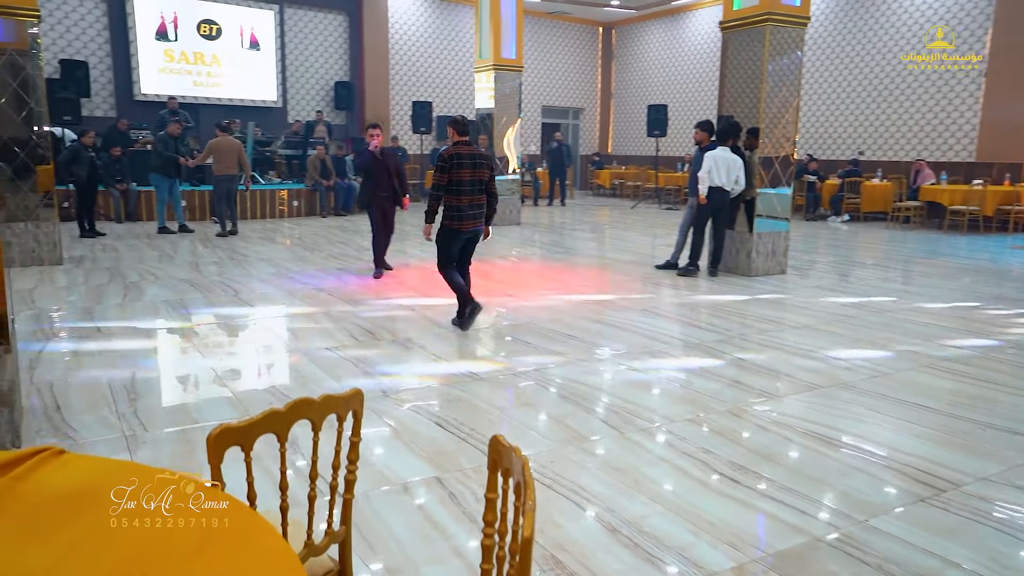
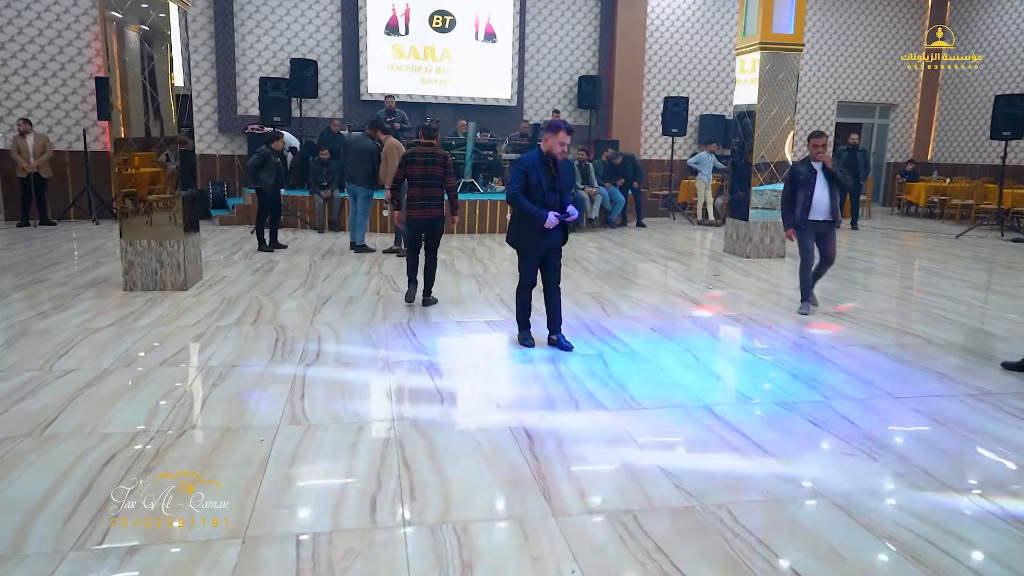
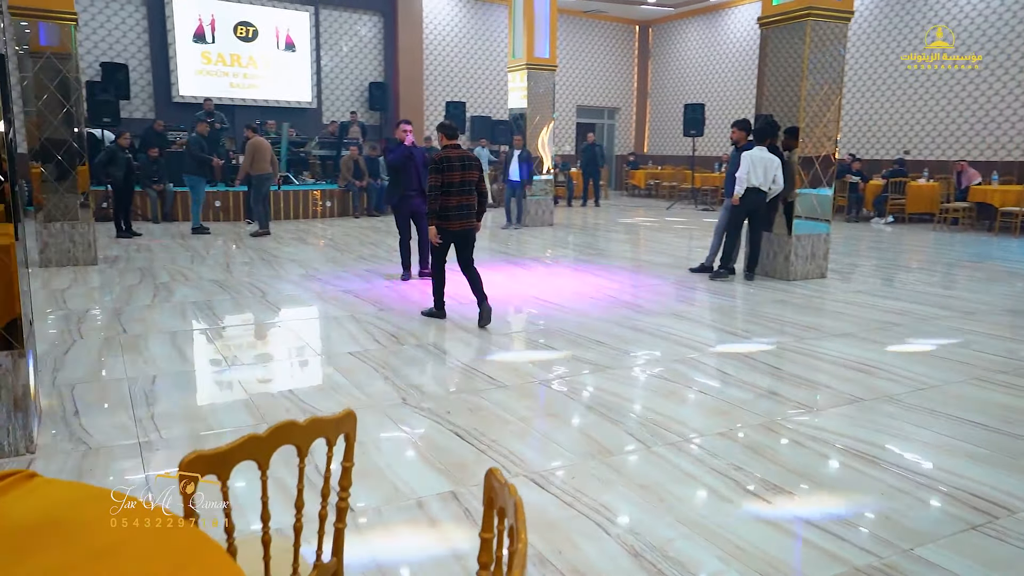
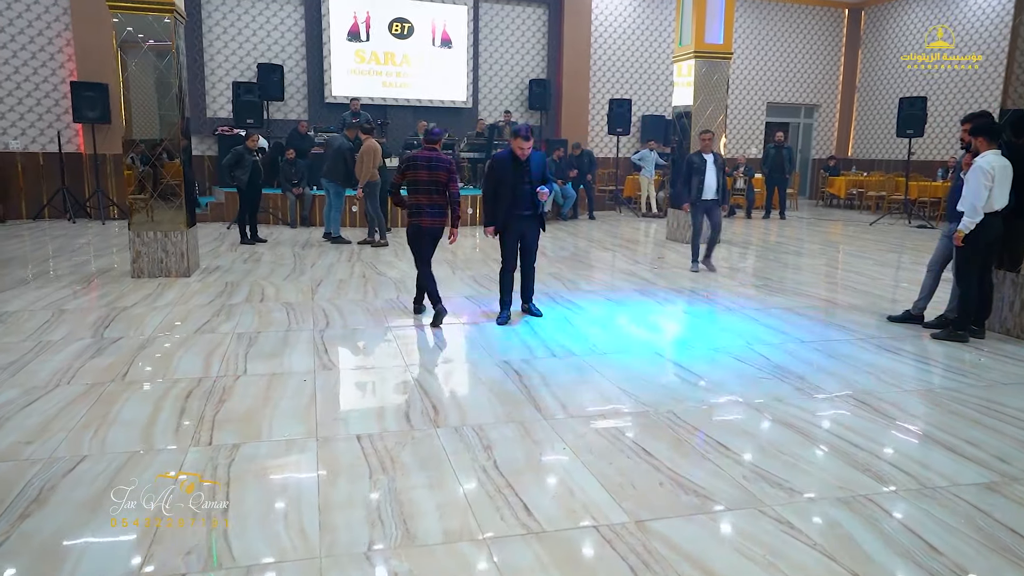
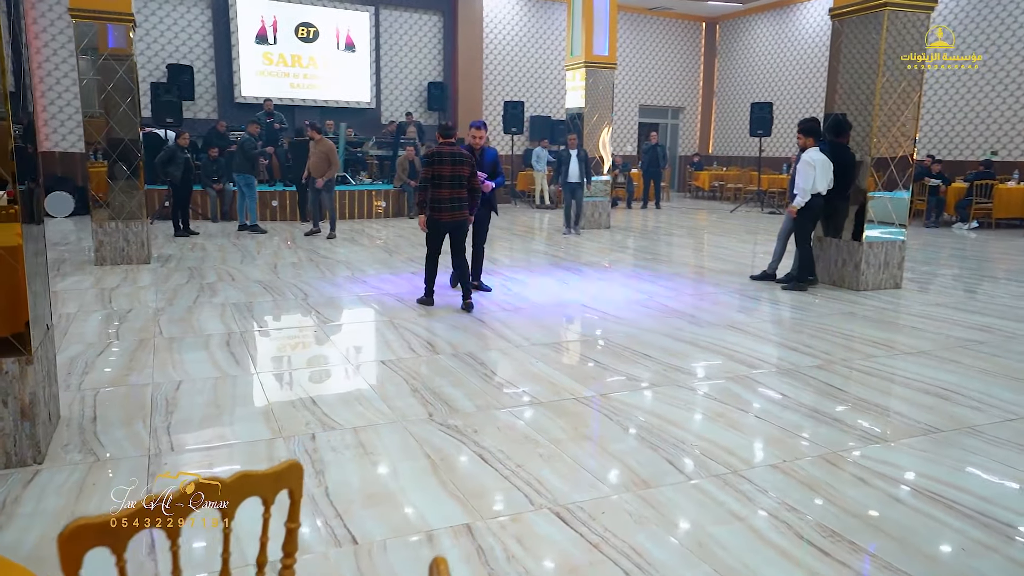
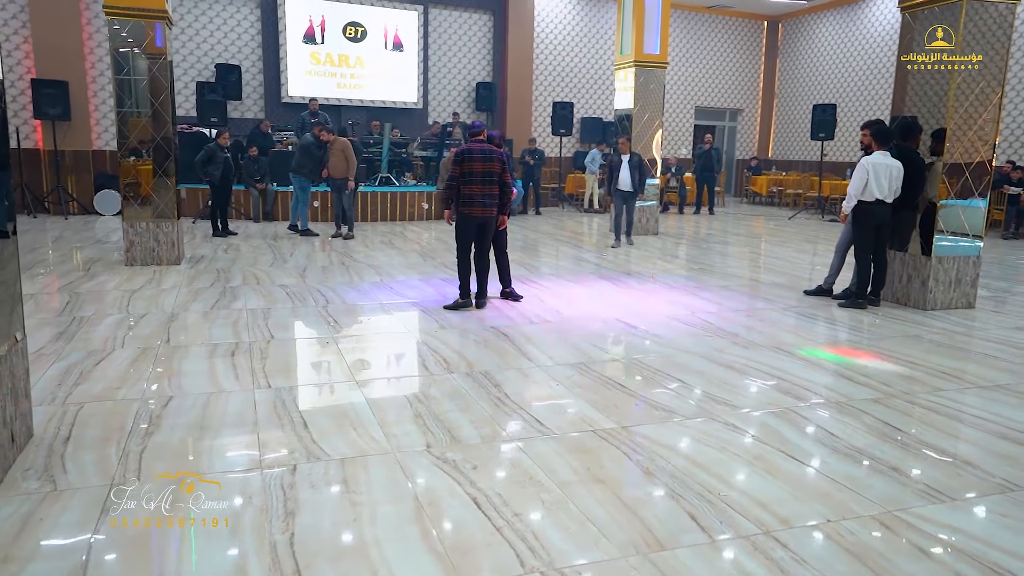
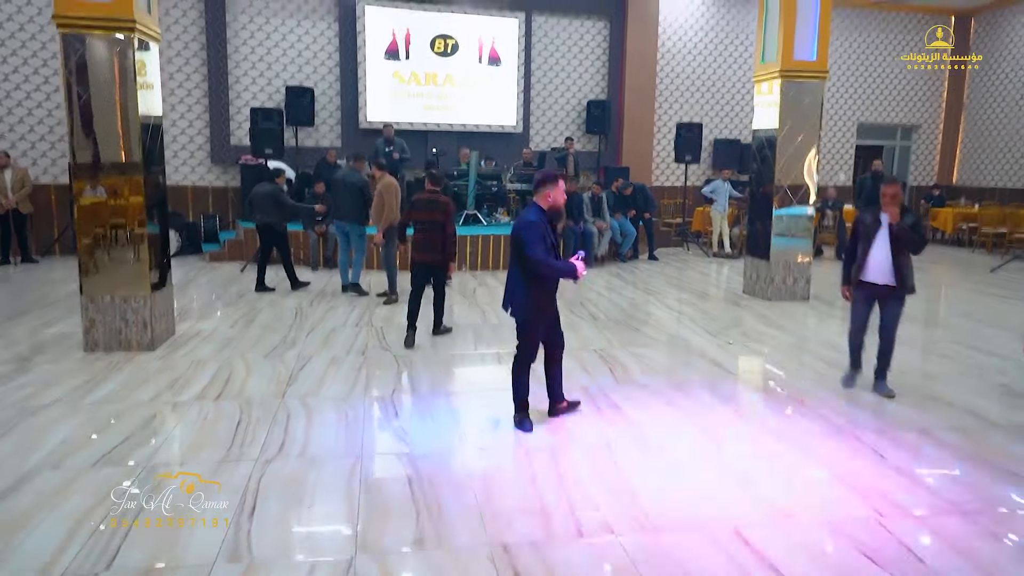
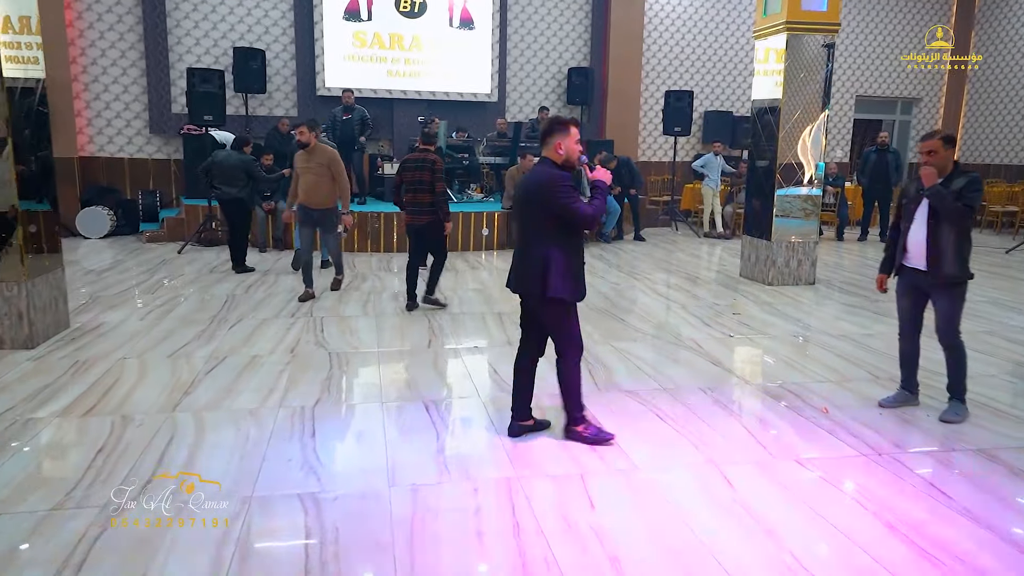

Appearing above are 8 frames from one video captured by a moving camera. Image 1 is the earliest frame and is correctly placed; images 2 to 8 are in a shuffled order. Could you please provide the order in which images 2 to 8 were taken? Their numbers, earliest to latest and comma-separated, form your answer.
3, 5, 6, 4, 2, 7, 8
